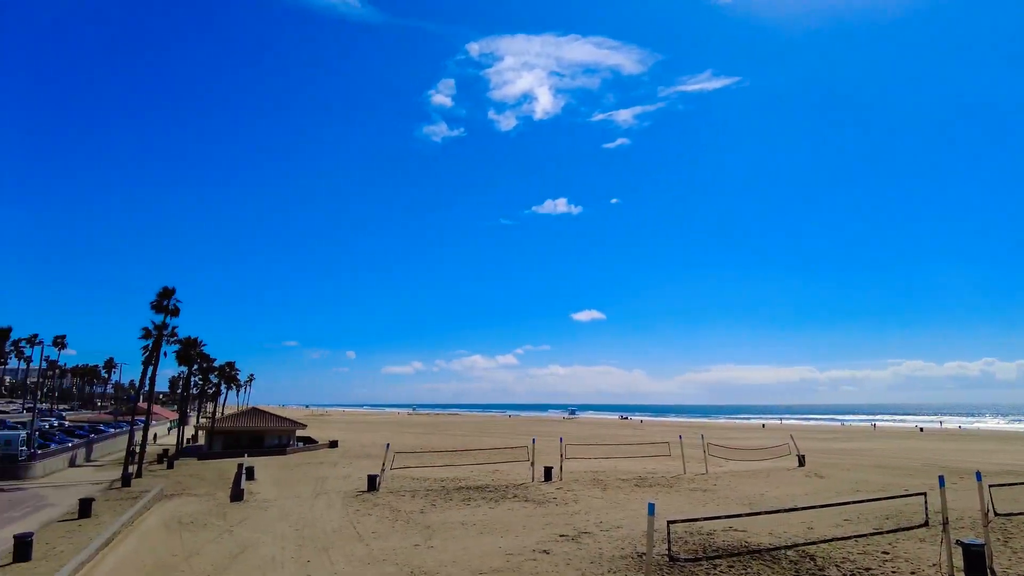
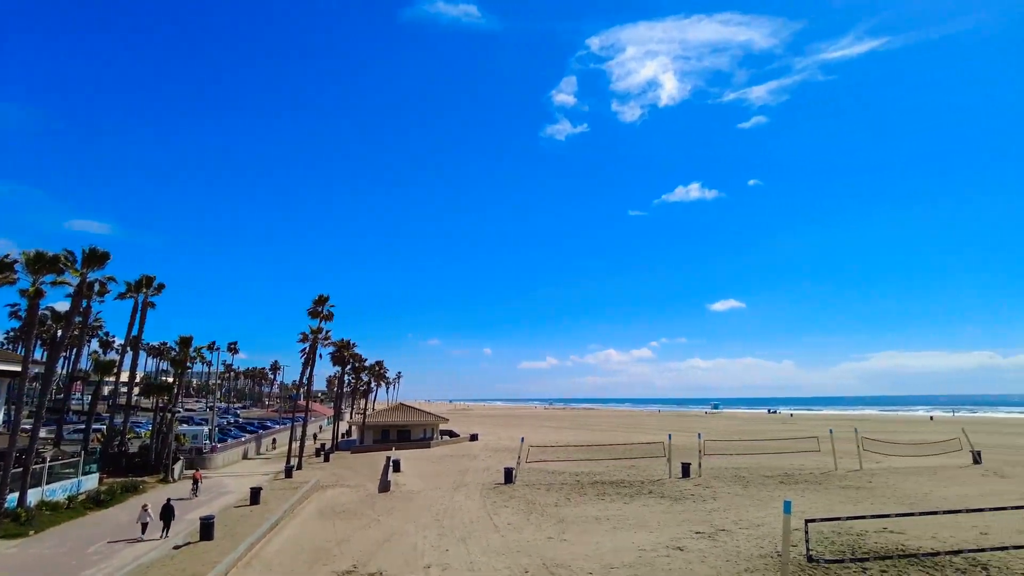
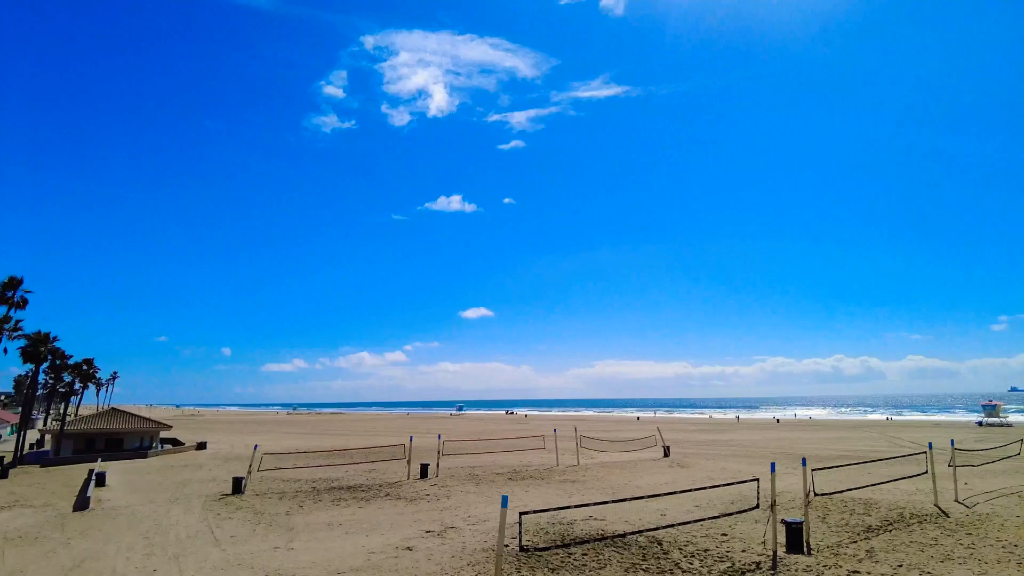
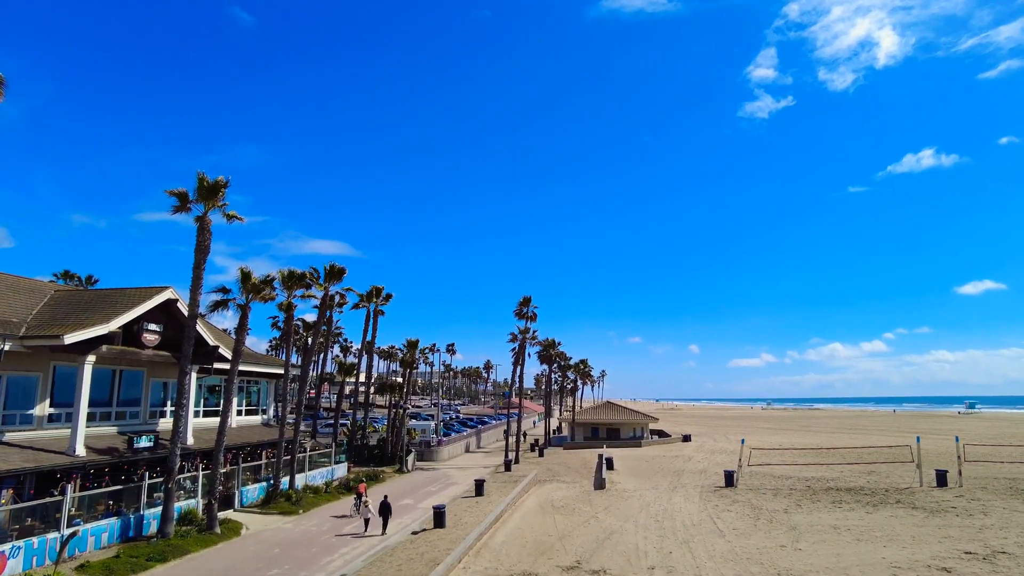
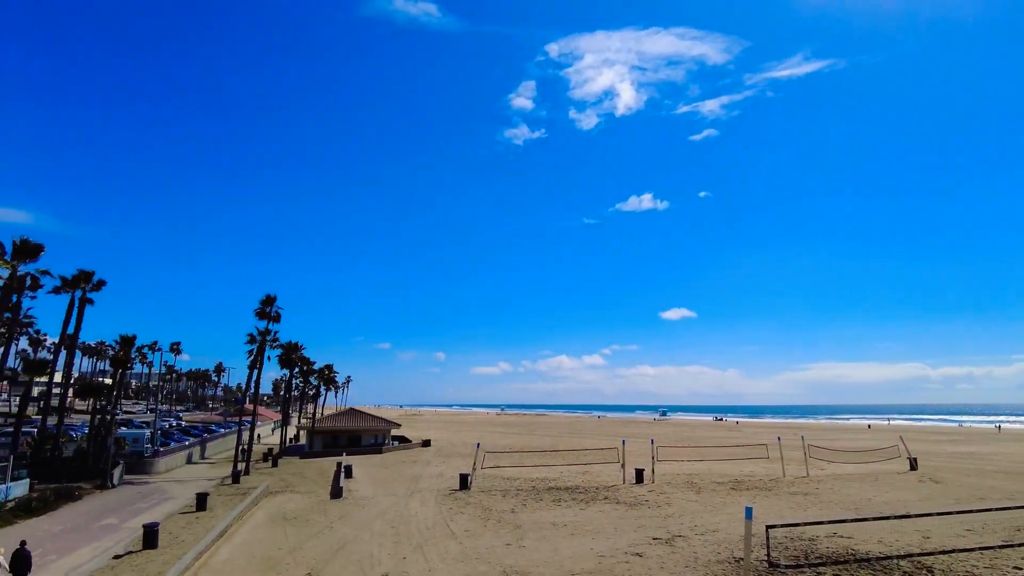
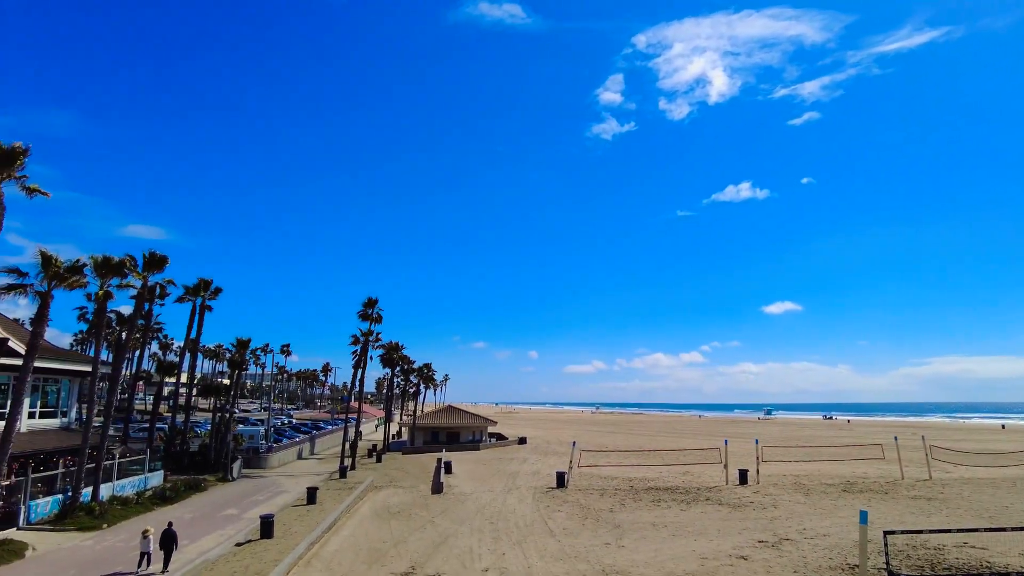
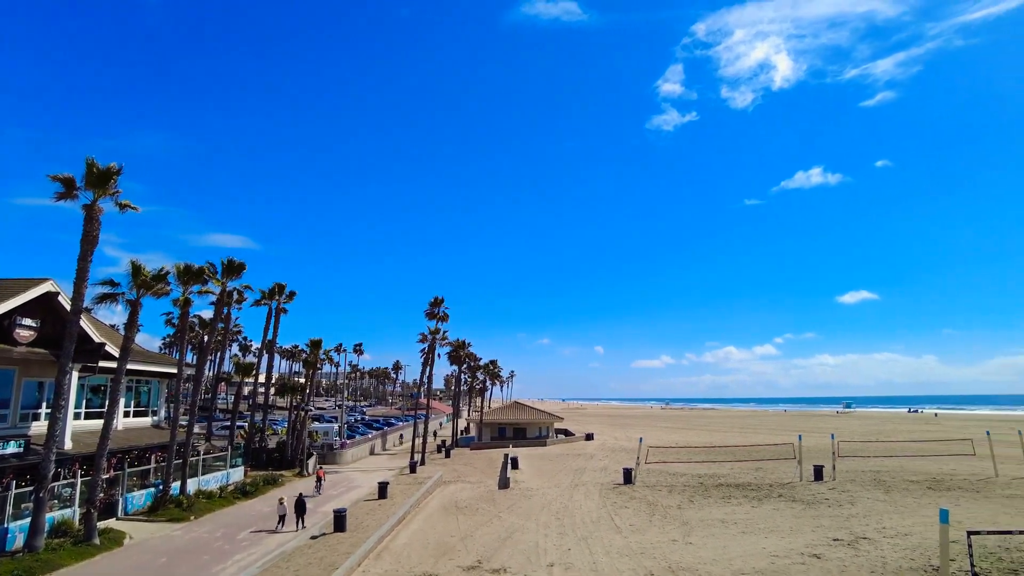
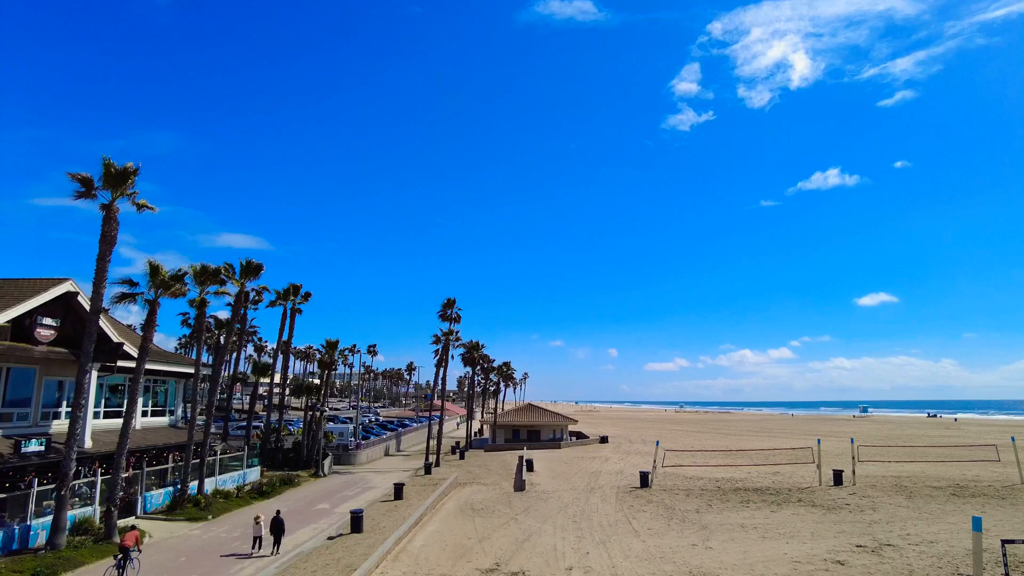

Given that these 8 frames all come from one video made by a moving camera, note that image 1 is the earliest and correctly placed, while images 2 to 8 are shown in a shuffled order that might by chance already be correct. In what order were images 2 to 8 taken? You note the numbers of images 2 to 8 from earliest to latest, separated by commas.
5, 6, 8, 4, 7, 2, 3
